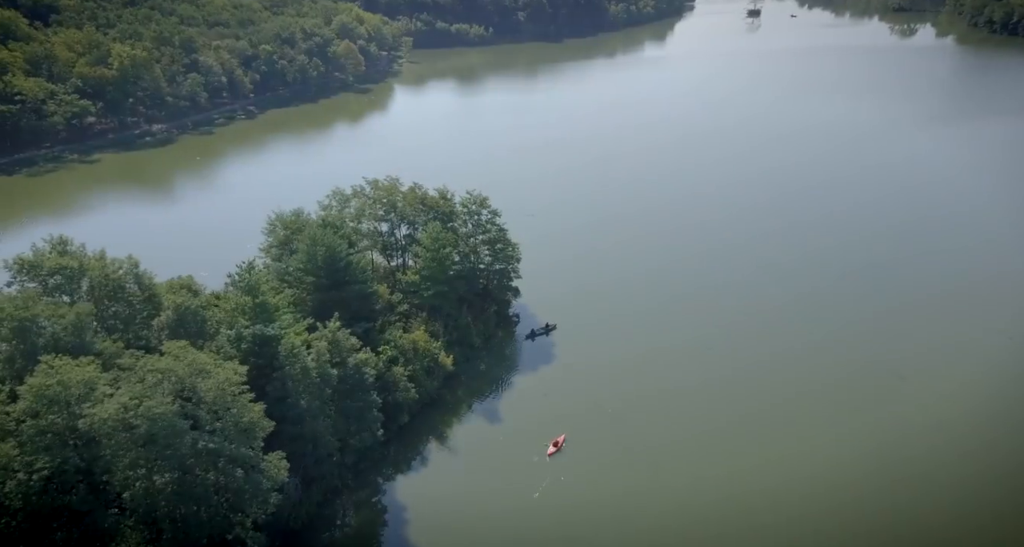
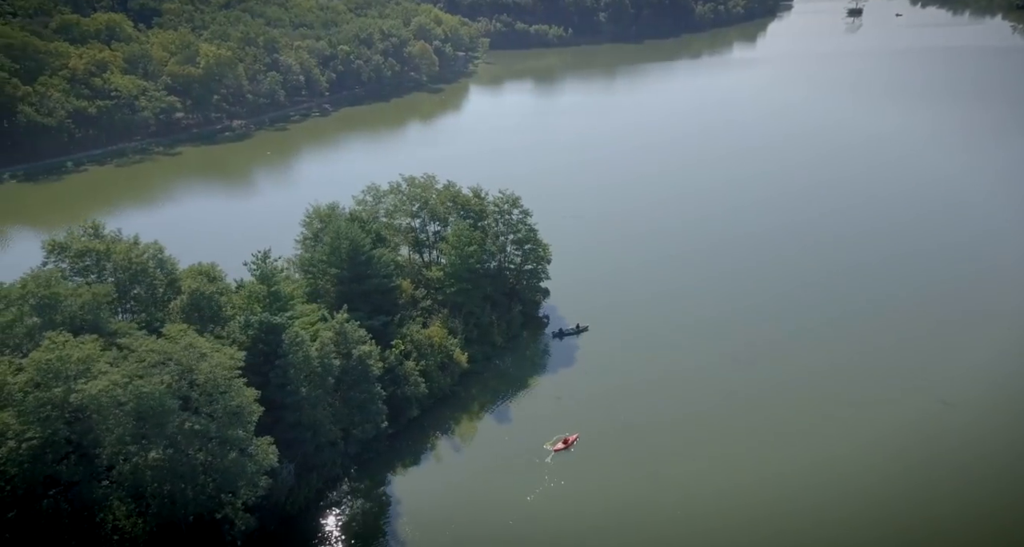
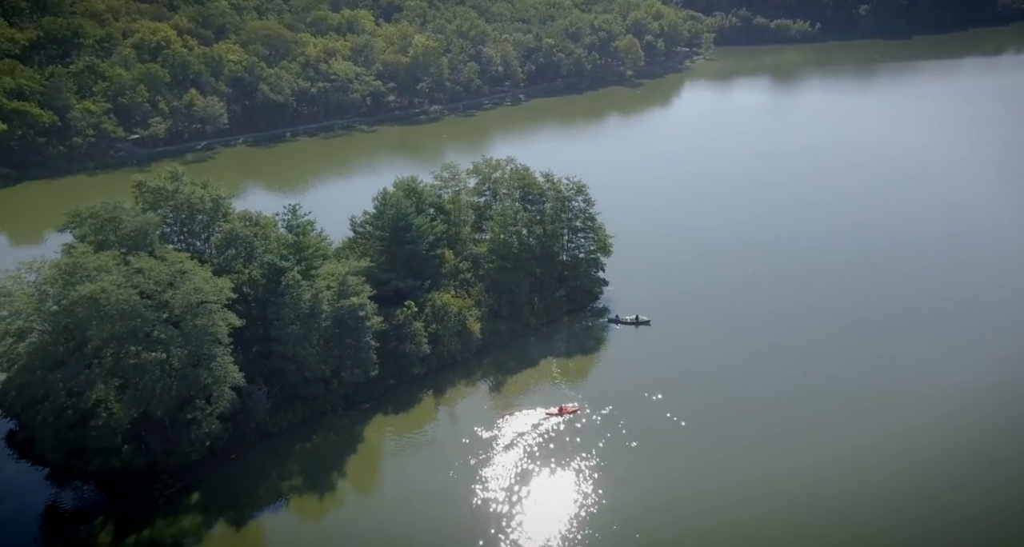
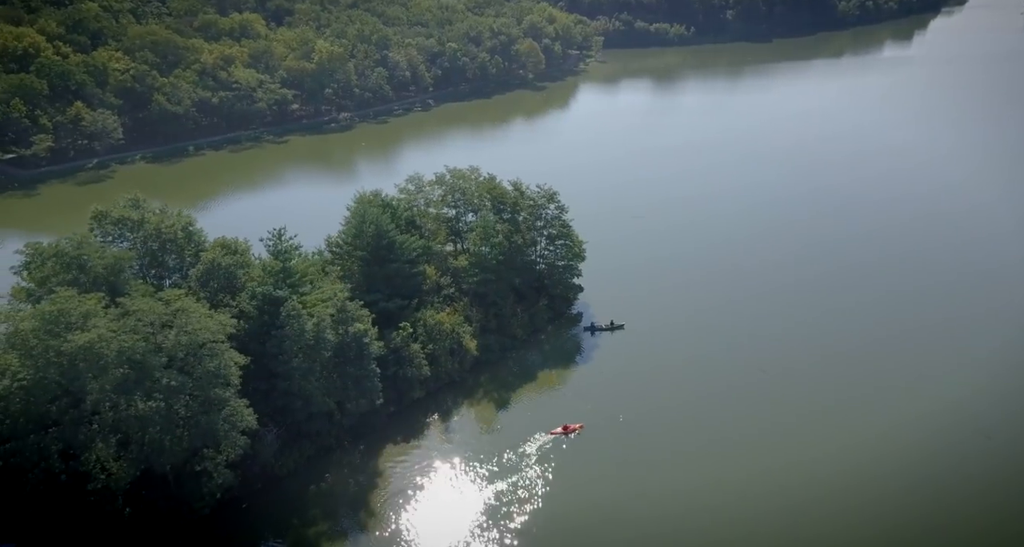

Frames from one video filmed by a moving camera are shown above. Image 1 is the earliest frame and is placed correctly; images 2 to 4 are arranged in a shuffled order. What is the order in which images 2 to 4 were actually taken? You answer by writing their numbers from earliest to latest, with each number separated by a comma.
2, 4, 3
